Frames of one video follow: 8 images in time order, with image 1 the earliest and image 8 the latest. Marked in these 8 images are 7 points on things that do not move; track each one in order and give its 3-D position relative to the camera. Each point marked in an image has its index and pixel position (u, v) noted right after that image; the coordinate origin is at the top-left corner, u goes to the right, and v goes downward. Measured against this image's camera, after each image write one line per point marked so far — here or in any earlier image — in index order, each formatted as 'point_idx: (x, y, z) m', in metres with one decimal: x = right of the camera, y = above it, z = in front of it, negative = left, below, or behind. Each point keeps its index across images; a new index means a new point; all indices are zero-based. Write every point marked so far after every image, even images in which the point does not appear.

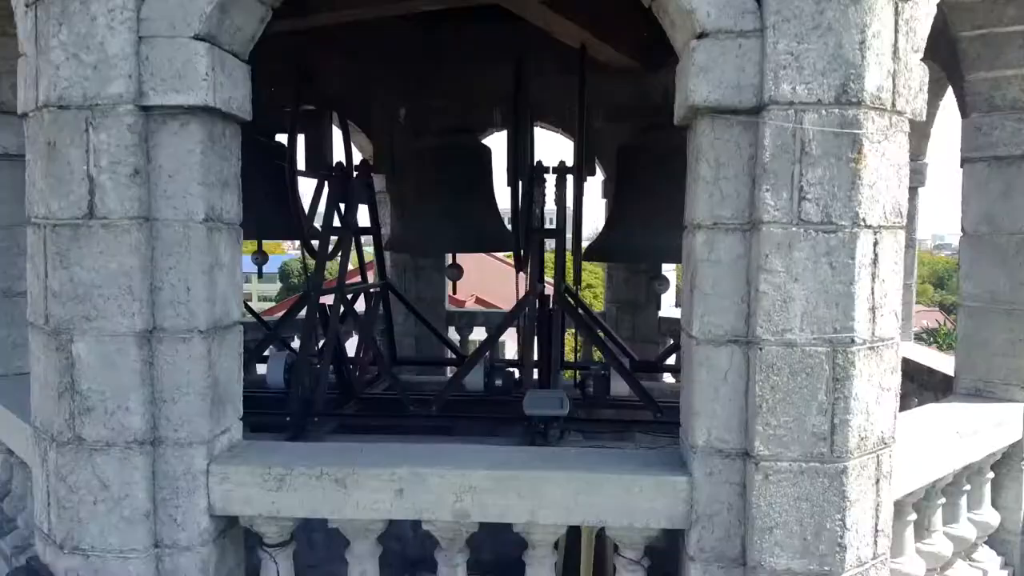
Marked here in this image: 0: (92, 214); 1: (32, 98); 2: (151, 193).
0: (-0.5, +0.1, +0.9) m
1: (-0.6, +0.2, +0.9) m
2: (-0.4, +0.1, +0.9) m
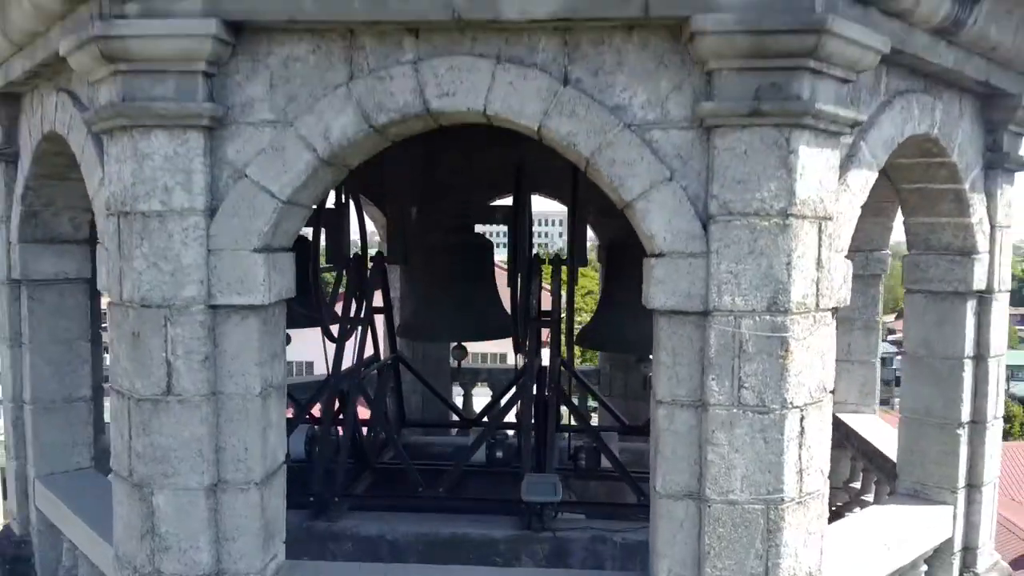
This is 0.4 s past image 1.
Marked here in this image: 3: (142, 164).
0: (-0.5, -0.1, +1.1) m
1: (-0.6, 0.0, +1.1) m
2: (-0.4, -0.1, +1.1) m
3: (-0.5, +0.2, +1.1) m
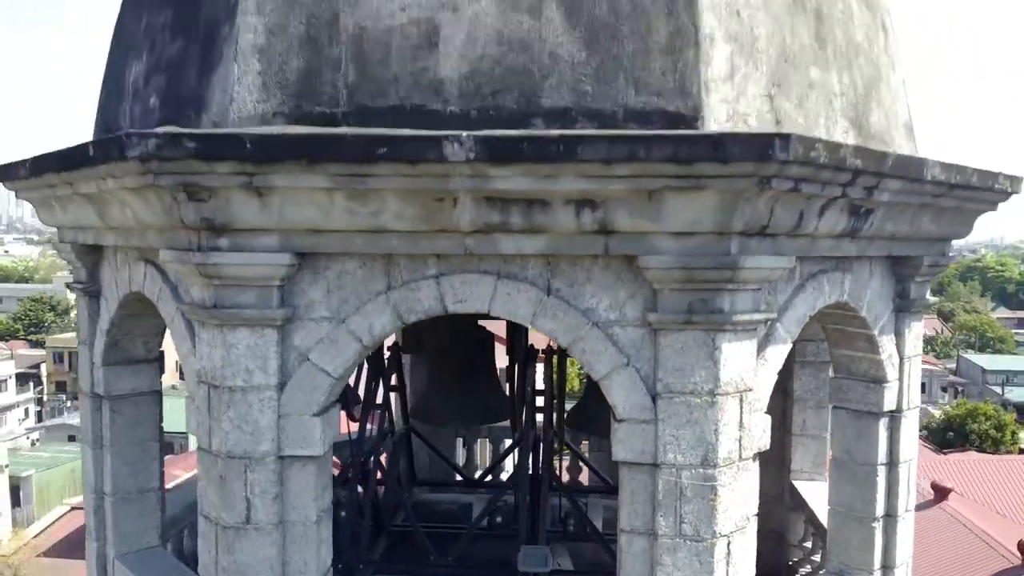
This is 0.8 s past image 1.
0: (-0.5, -0.4, +1.4) m
1: (-0.6, -0.3, +1.5) m
2: (-0.4, -0.4, +1.5) m
3: (-0.5, -0.1, +1.4) m
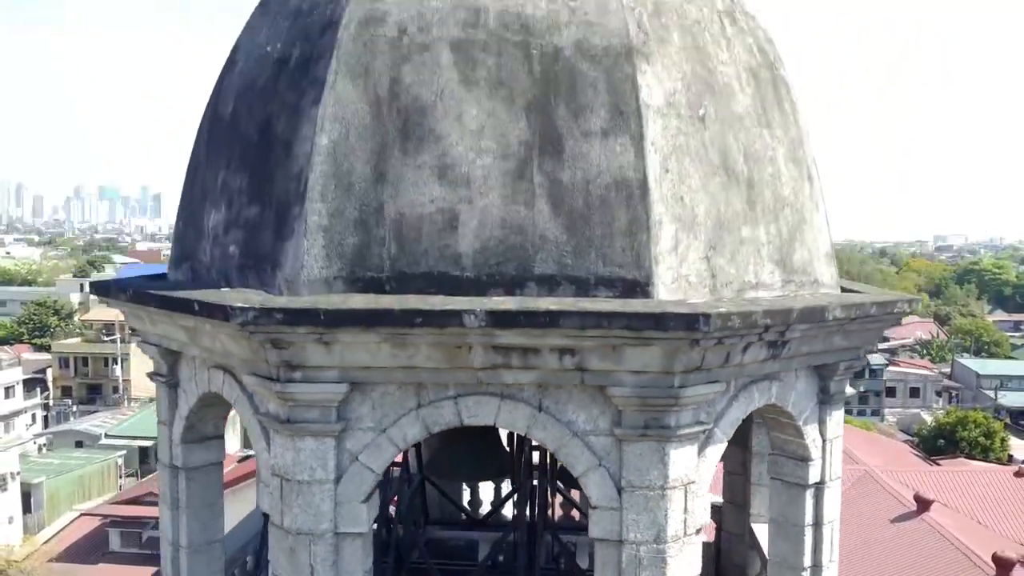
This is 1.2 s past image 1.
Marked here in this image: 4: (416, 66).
0: (-0.5, -0.7, +1.9) m
1: (-0.6, -0.6, +1.9) m
2: (-0.4, -0.7, +1.9) m
3: (-0.5, -0.4, +1.9) m
4: (-0.2, +0.5, +1.9) m
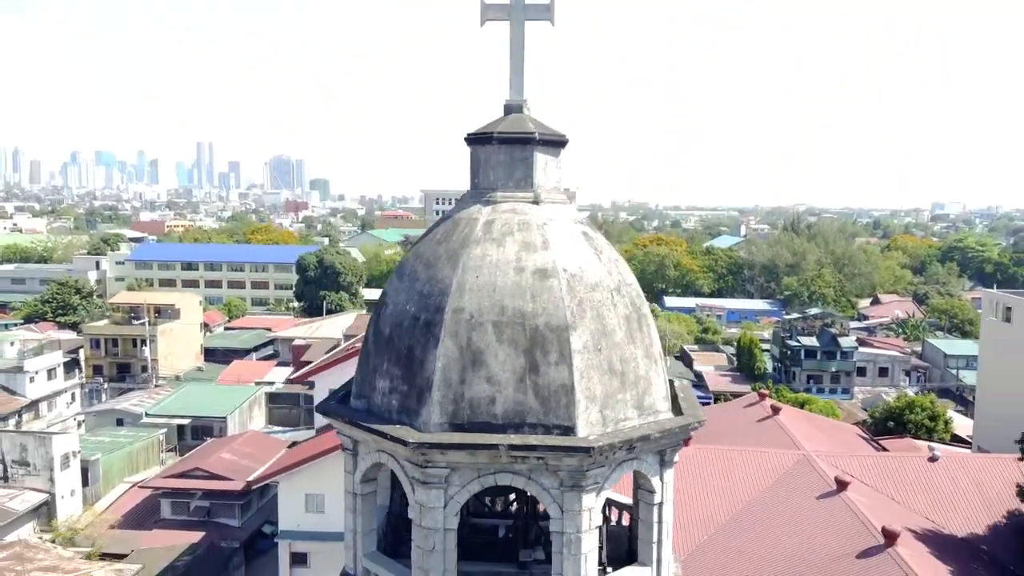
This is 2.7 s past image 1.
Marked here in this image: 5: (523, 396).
0: (-0.5, -1.5, +4.6) m
1: (-0.5, -1.3, +4.6) m
2: (-0.4, -1.5, +4.6) m
3: (-0.5, -1.2, +4.5) m
4: (-0.2, -0.2, +4.5) m
5: (+0.1, -0.6, +4.5) m
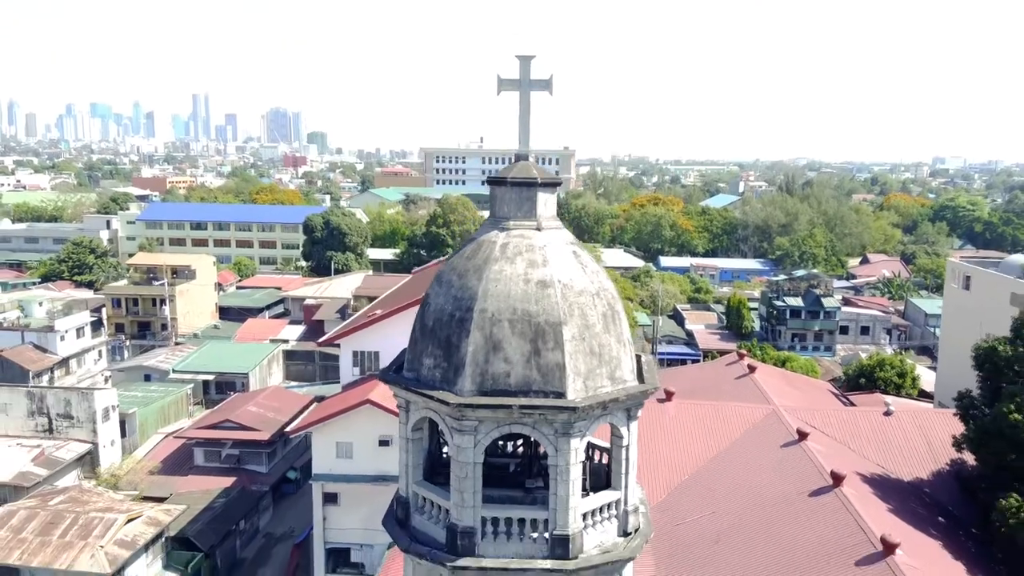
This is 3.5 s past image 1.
0: (-0.4, -1.5, +6.5) m
1: (-0.5, -1.4, +6.5) m
2: (-0.3, -1.5, +6.5) m
3: (-0.4, -1.2, +6.5) m
4: (-0.1, -0.3, +6.4) m
5: (+0.1, -0.7, +6.4) m
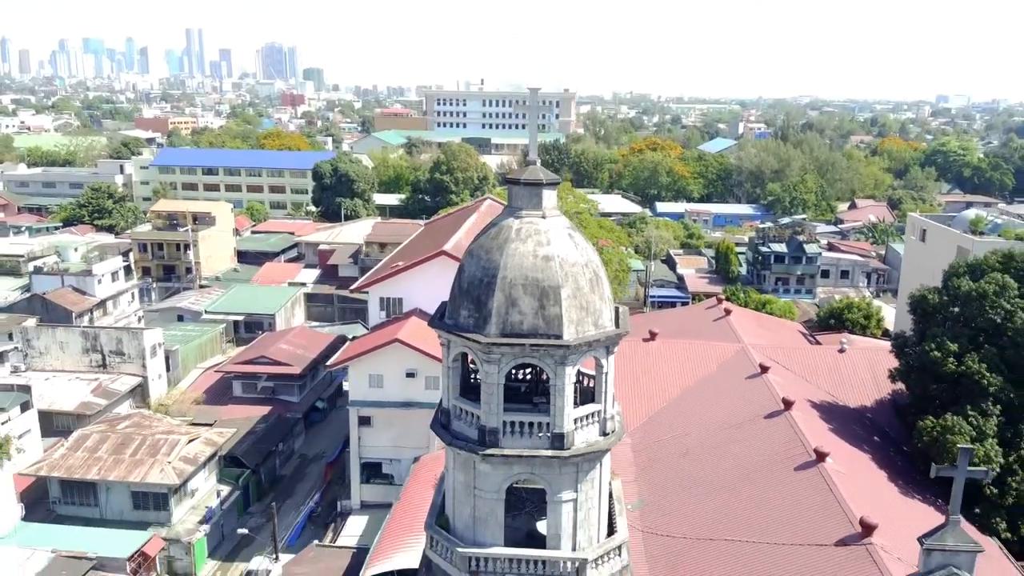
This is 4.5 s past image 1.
0: (-0.2, -1.2, +9.3) m
1: (-0.3, -1.1, +9.3) m
2: (-0.2, -1.2, +9.3) m
3: (-0.3, -0.9, +9.2) m
4: (0.0, 0.0, +9.1) m
5: (+0.3, -0.4, +9.1) m
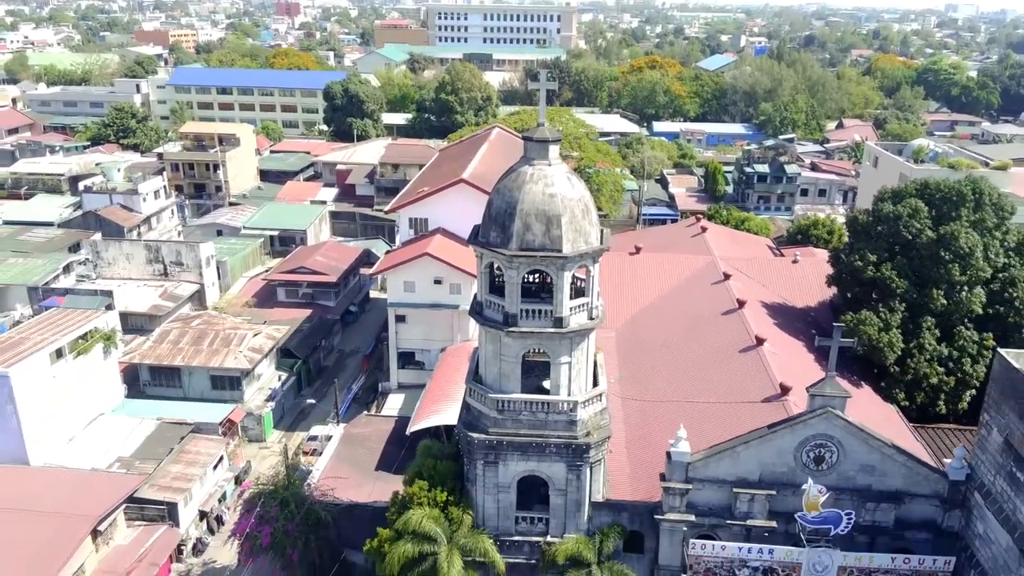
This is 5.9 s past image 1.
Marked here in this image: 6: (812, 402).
0: (0.0, 0.0, +13.4) m
1: (-0.1, +0.1, +13.4) m
2: (+0.1, 0.0, +13.4) m
3: (0.0, +0.3, +13.3) m
4: (+0.3, +1.2, +13.1) m
5: (+0.5, +0.8, +13.1) m
6: (+5.3, -2.0, +14.0) m
